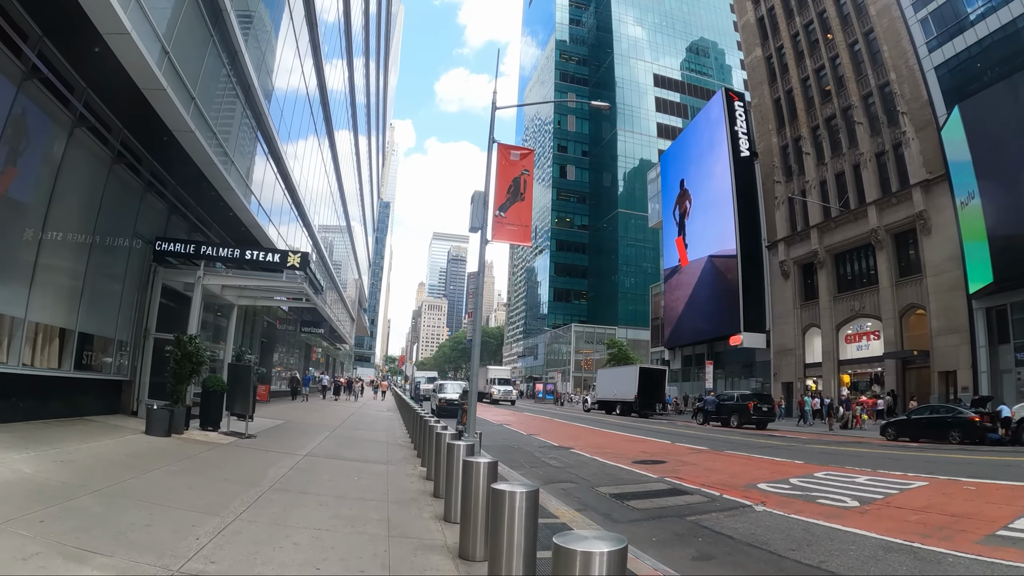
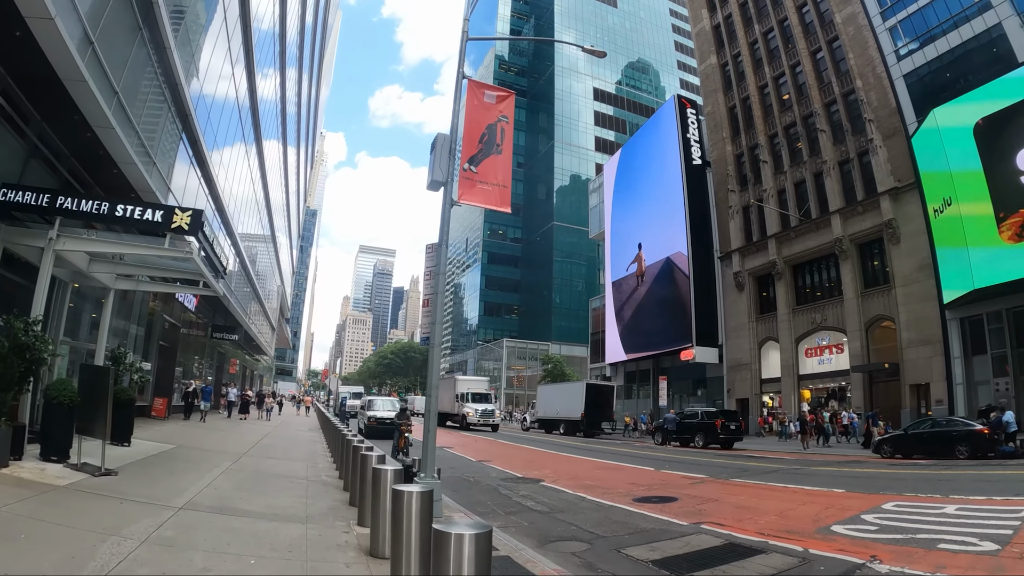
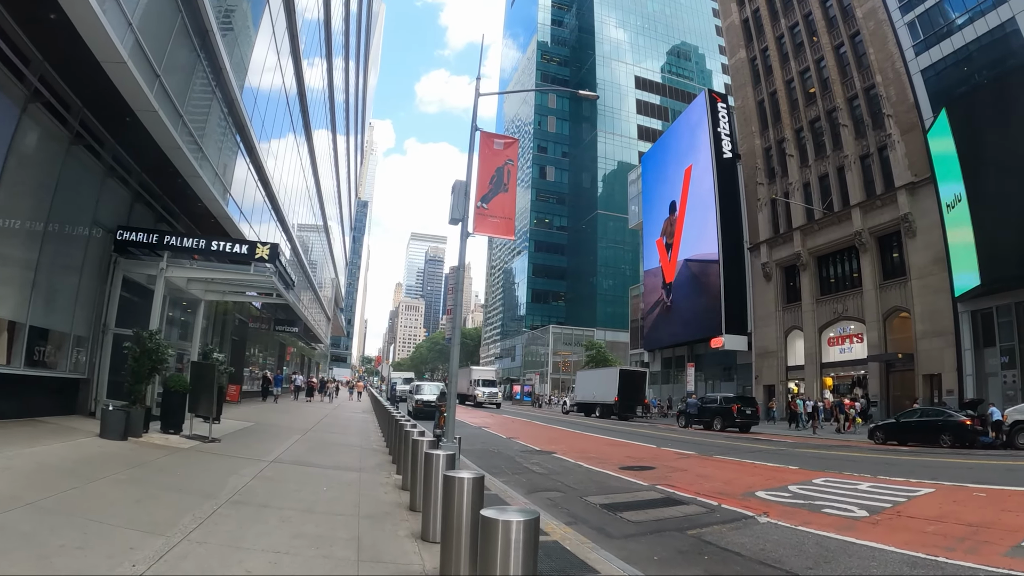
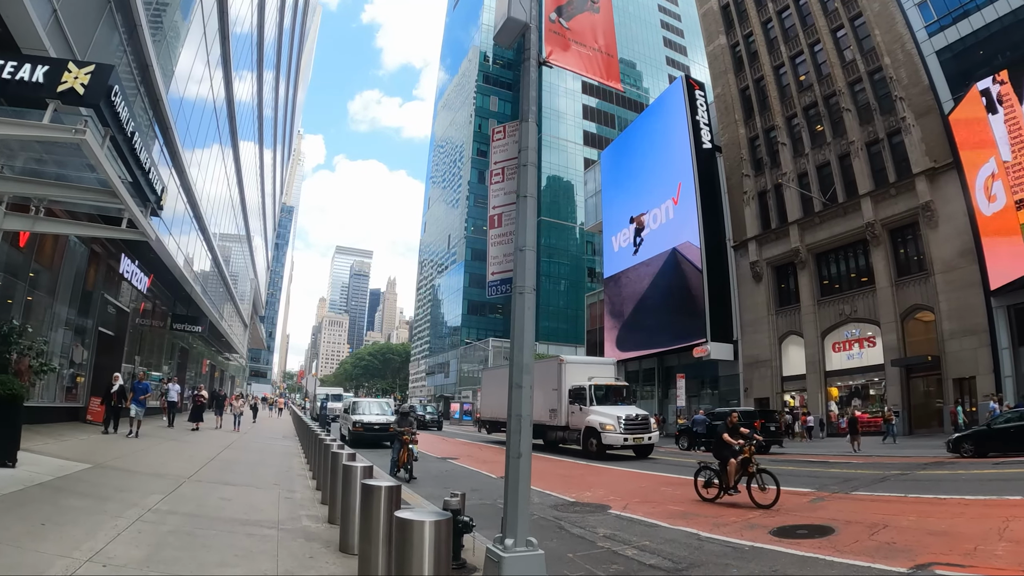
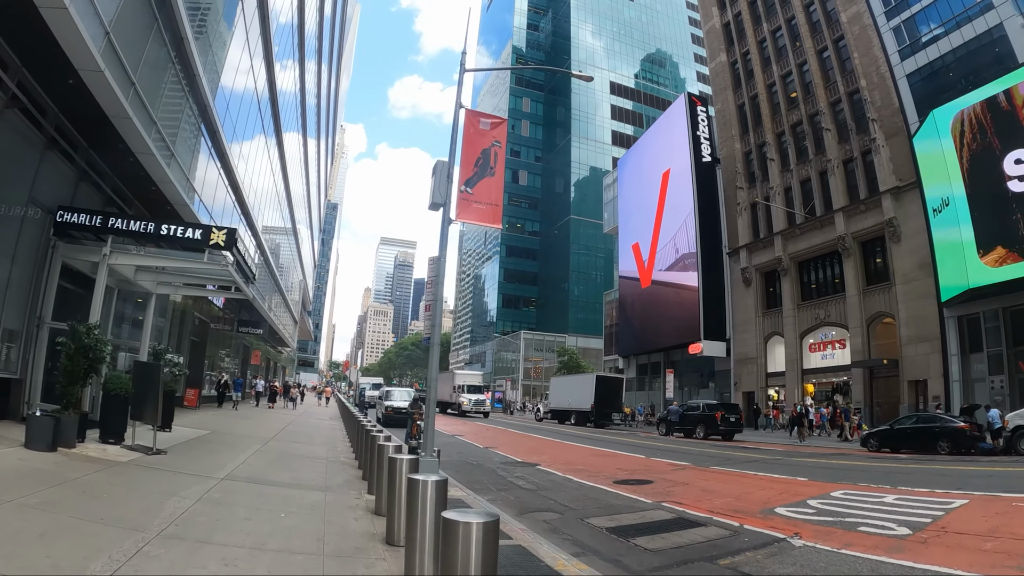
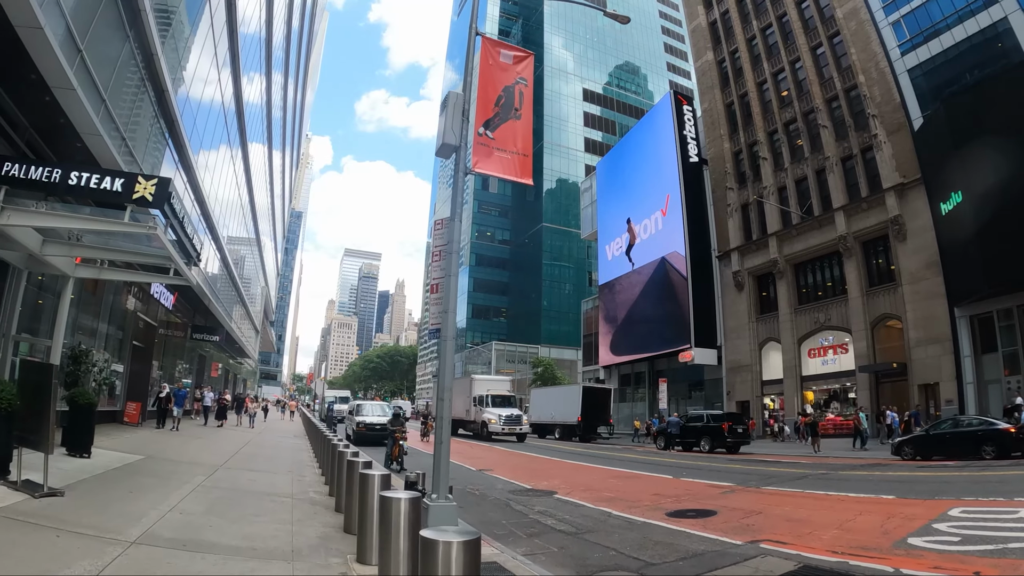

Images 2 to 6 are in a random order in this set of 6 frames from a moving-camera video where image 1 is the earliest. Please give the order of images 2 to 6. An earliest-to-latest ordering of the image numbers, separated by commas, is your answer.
3, 5, 2, 6, 4
